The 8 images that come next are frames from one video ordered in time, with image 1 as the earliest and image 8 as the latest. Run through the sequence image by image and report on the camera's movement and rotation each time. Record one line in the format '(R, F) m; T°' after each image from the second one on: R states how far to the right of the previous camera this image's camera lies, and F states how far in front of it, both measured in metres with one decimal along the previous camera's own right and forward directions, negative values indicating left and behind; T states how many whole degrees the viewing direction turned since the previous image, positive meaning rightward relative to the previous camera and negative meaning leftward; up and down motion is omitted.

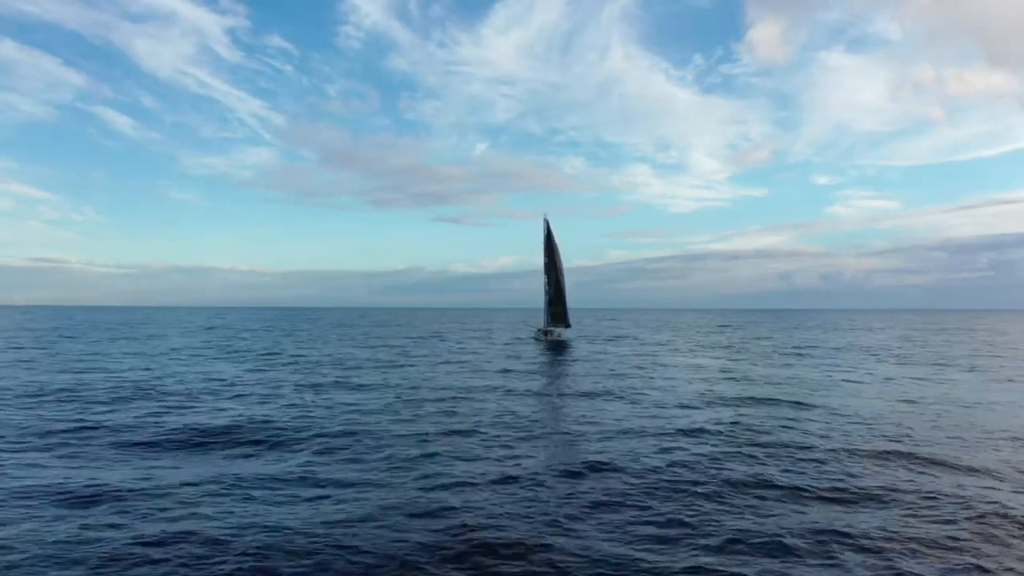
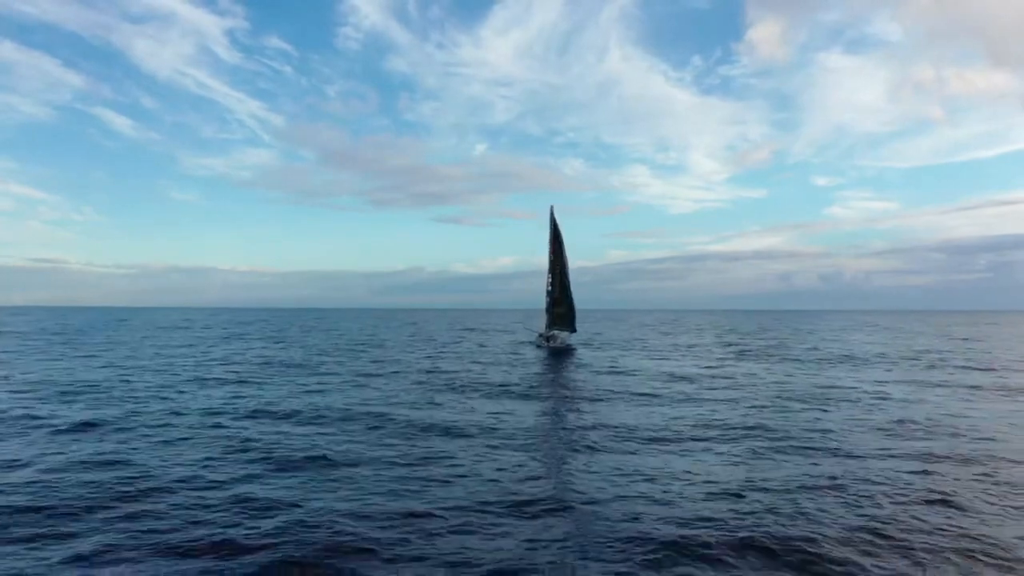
(-0.5, +1.6) m; 0°
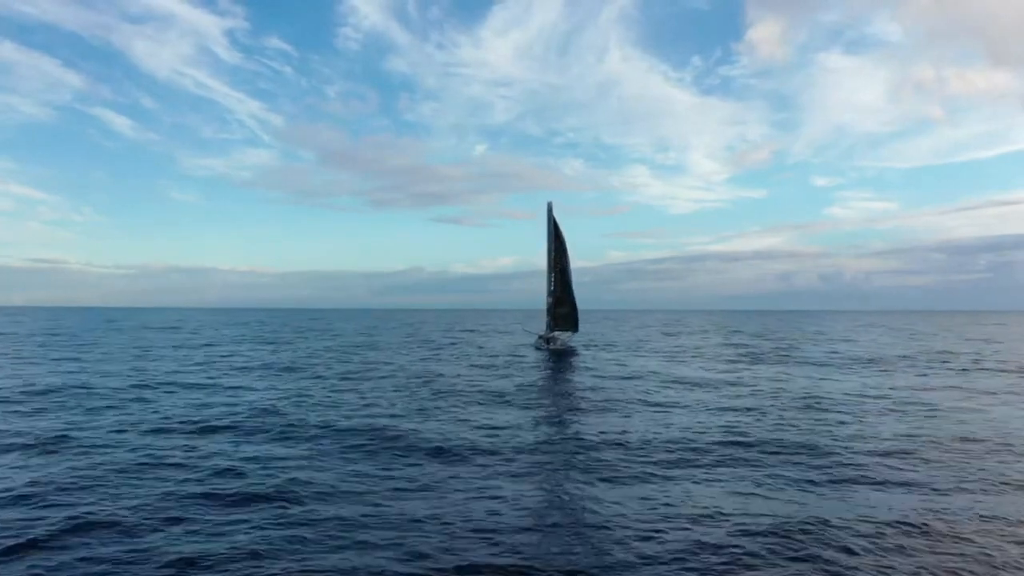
(-0.8, -3.2) m; 0°
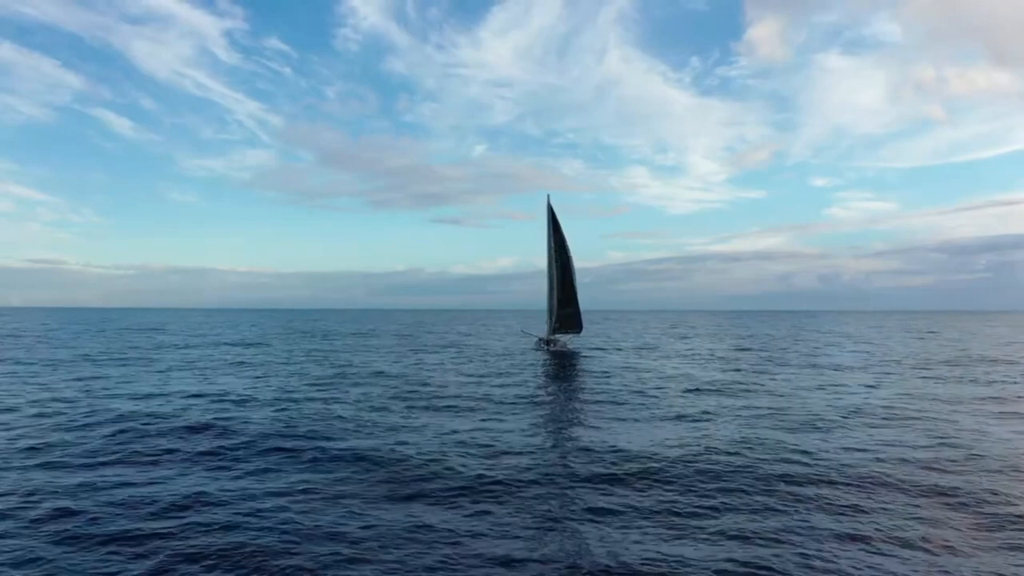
(-0.1, +3.0) m; 0°
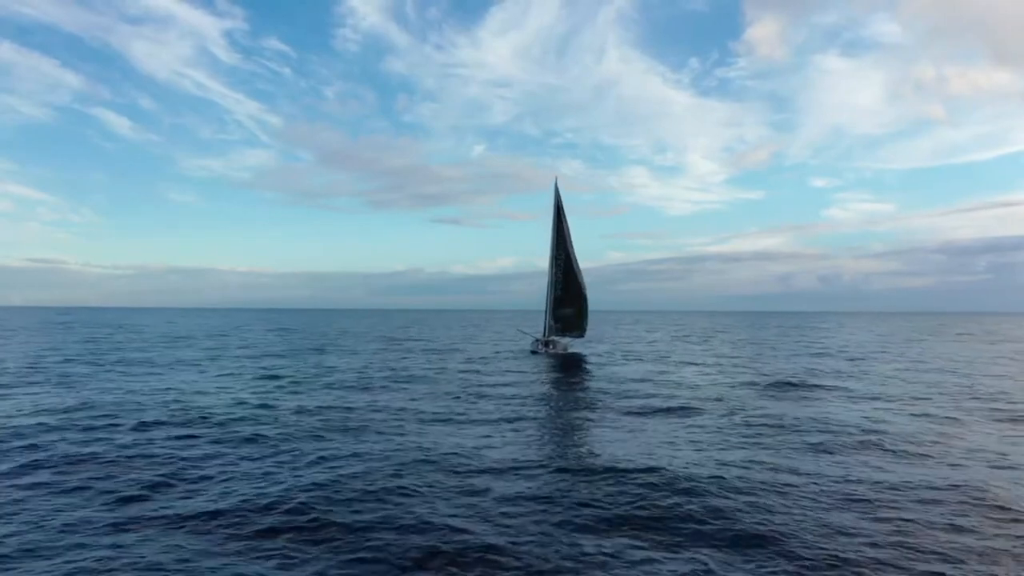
(-2.2, -1.6) m; 0°
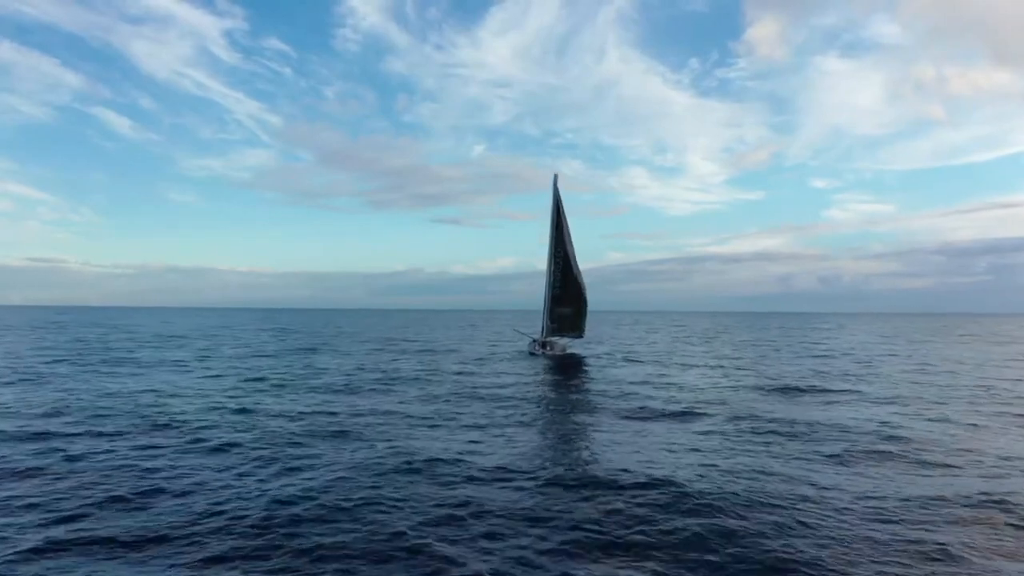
(+0.7, +2.0) m; 0°
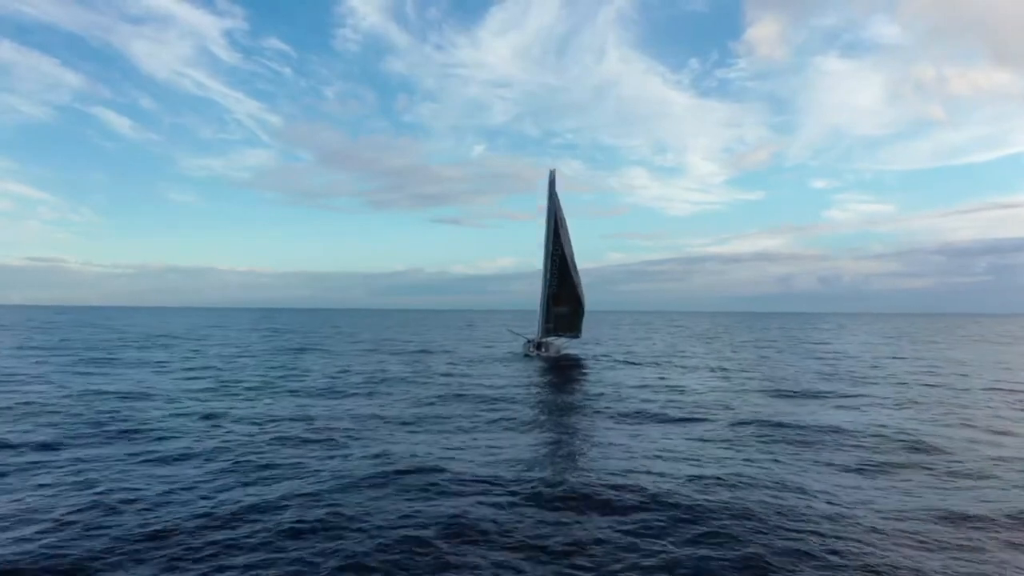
(0.0, -2.4) m; 0°
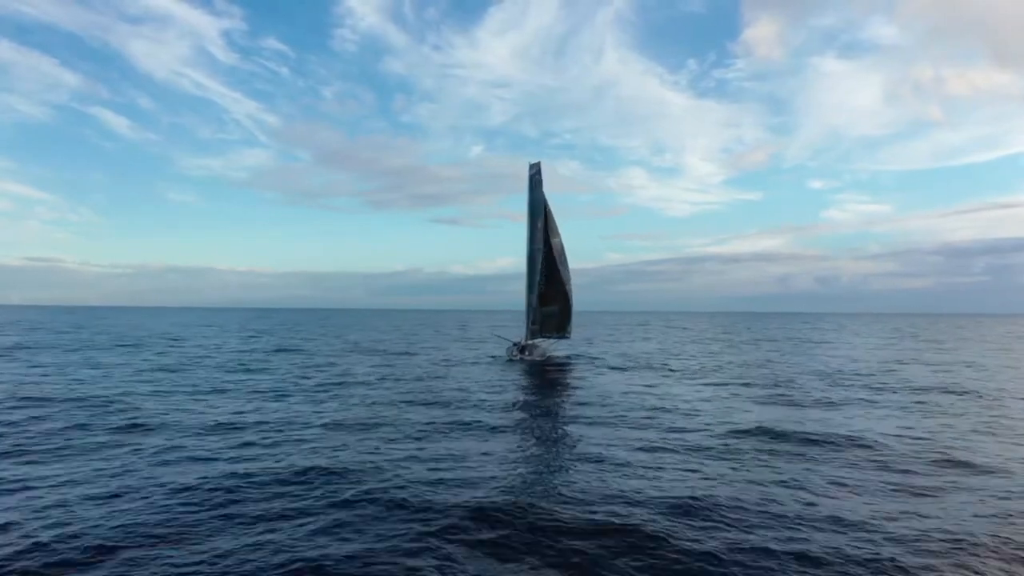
(+1.2, +3.2) m; 0°
